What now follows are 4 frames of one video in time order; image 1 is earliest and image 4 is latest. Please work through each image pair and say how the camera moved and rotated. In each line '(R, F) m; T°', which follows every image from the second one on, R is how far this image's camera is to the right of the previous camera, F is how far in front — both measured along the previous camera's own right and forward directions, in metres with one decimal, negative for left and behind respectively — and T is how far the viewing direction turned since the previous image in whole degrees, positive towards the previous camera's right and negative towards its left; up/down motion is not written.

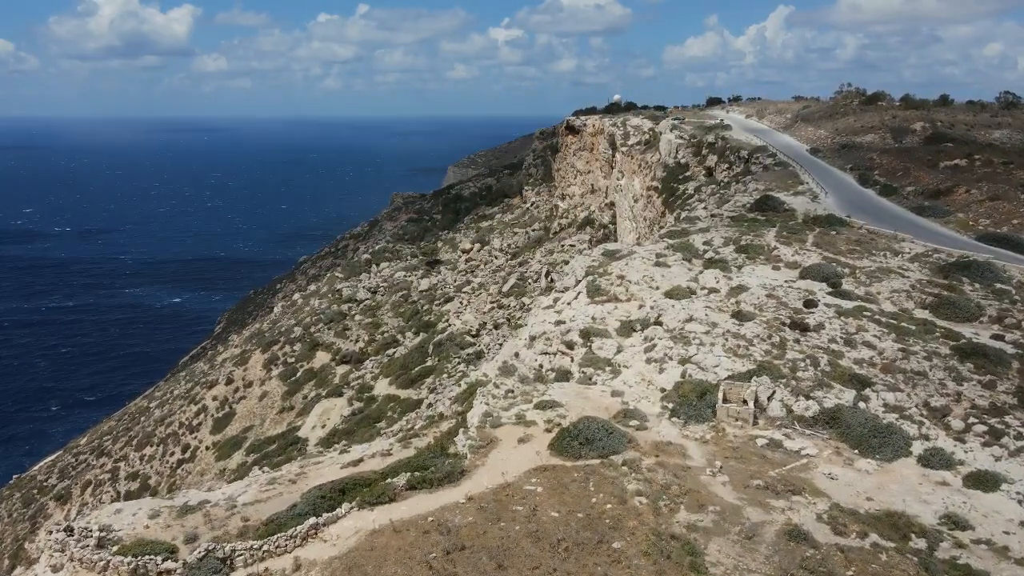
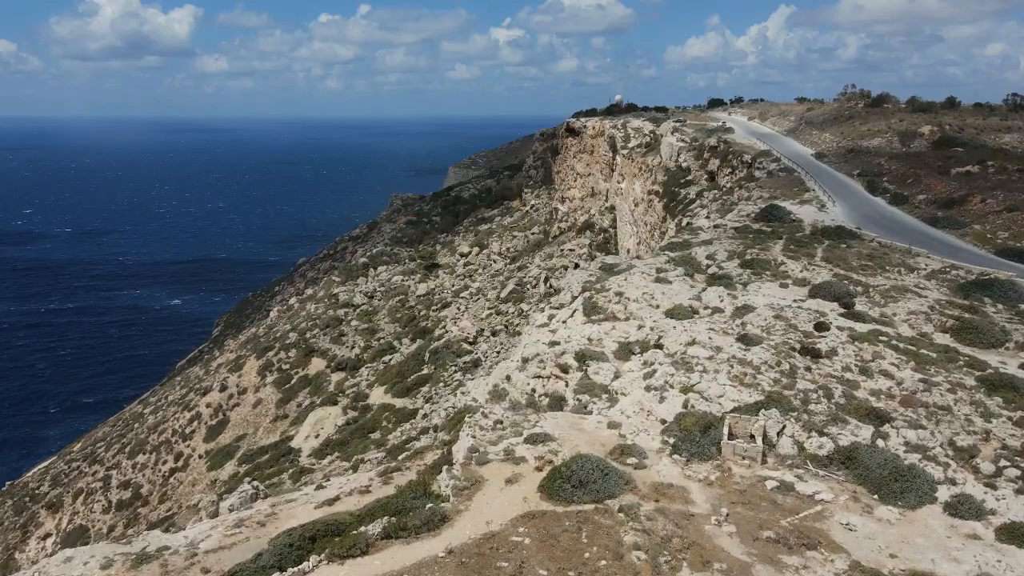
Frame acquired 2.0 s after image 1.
(+0.3, +0.9) m; 0°
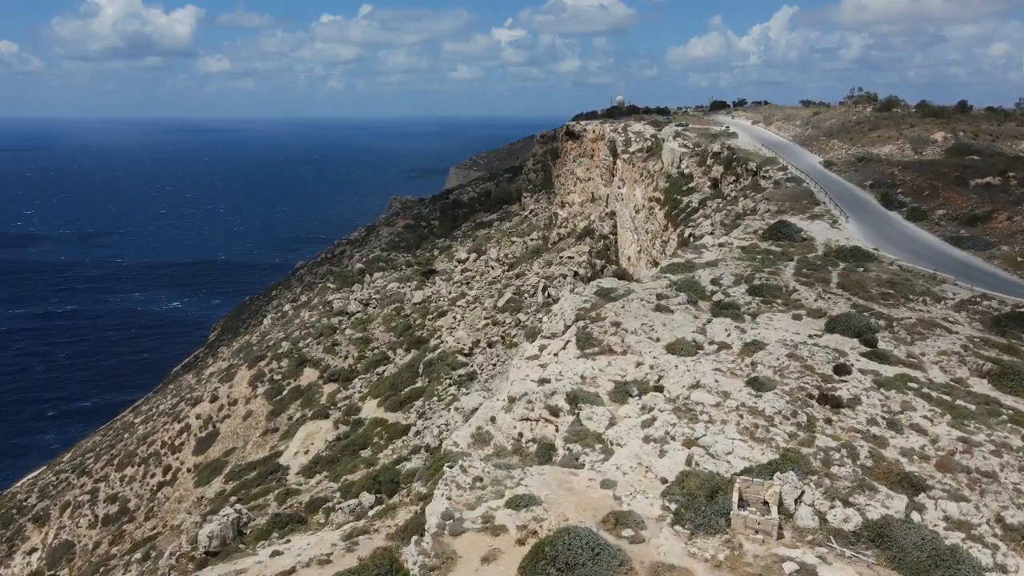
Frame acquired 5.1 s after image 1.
(+0.4, +1.4) m; 0°
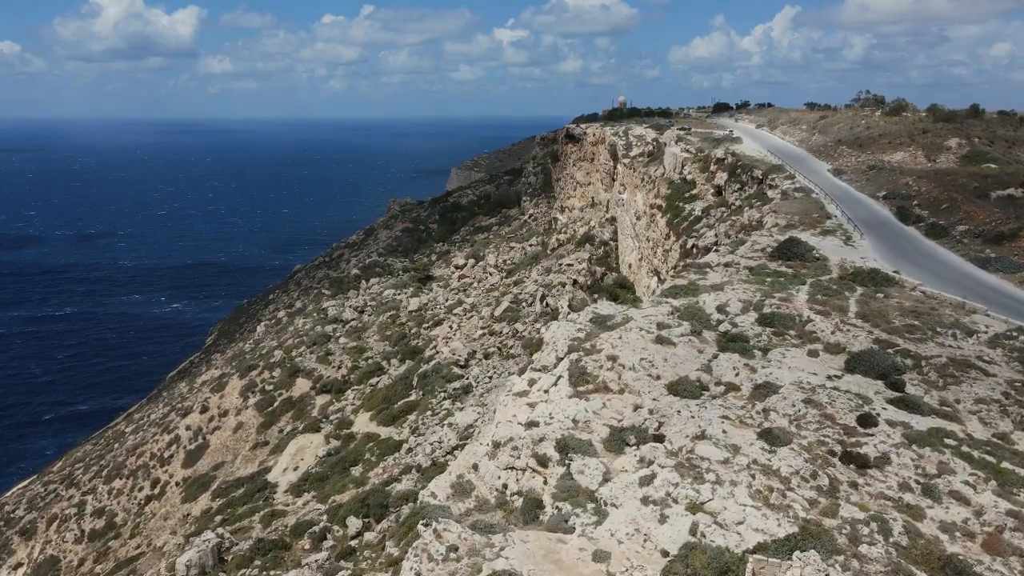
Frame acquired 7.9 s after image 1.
(+0.4, +1.4) m; 0°
